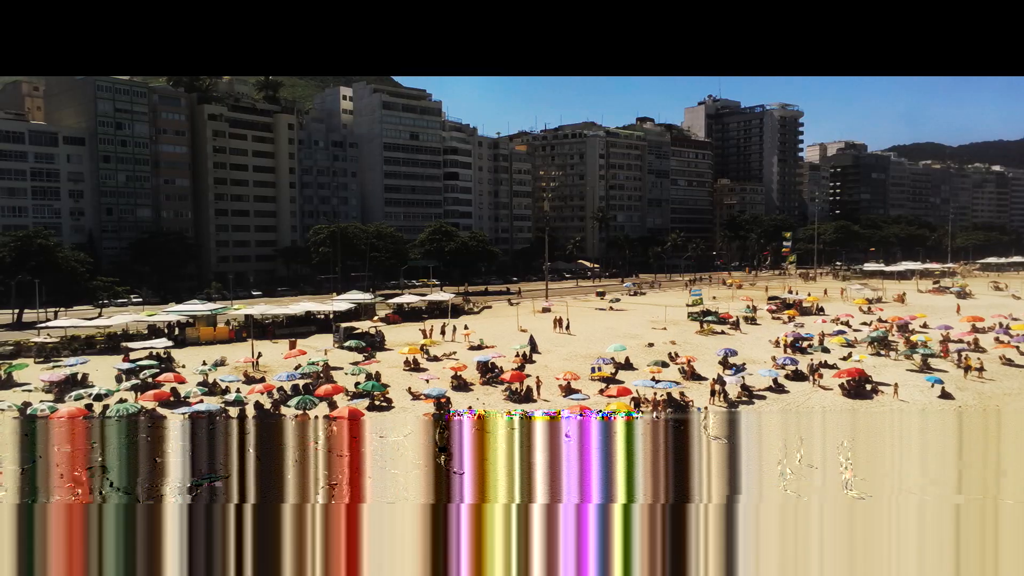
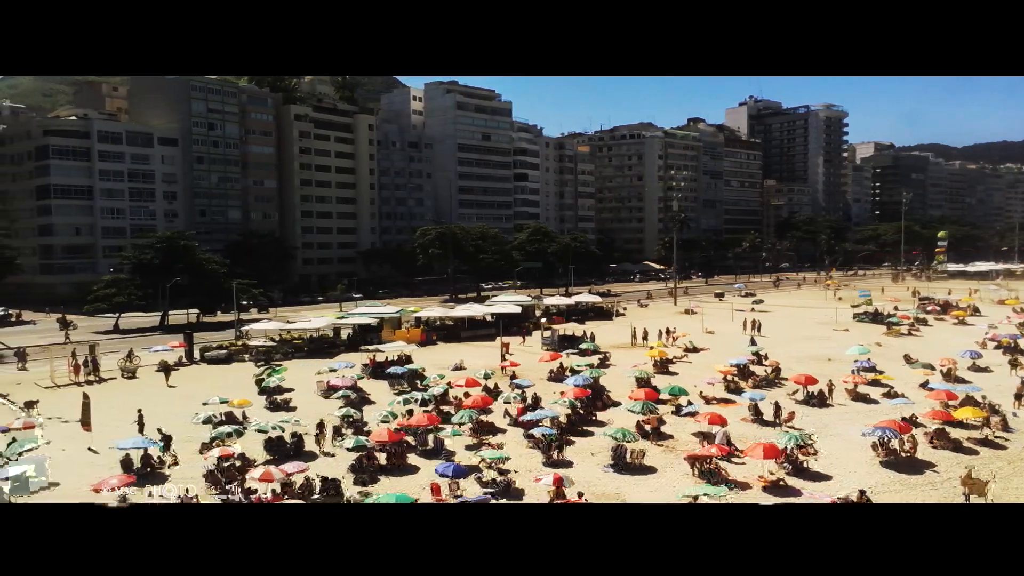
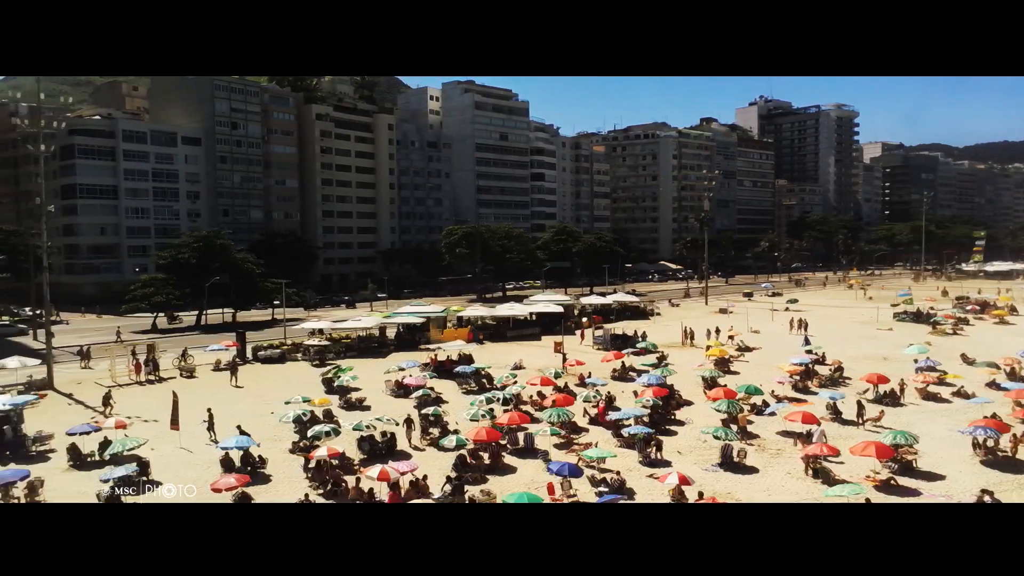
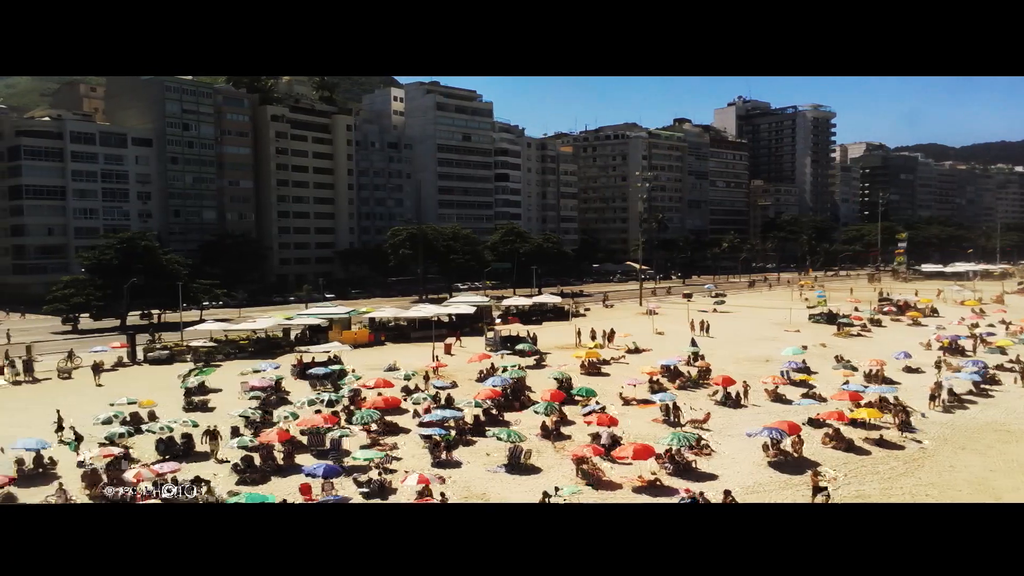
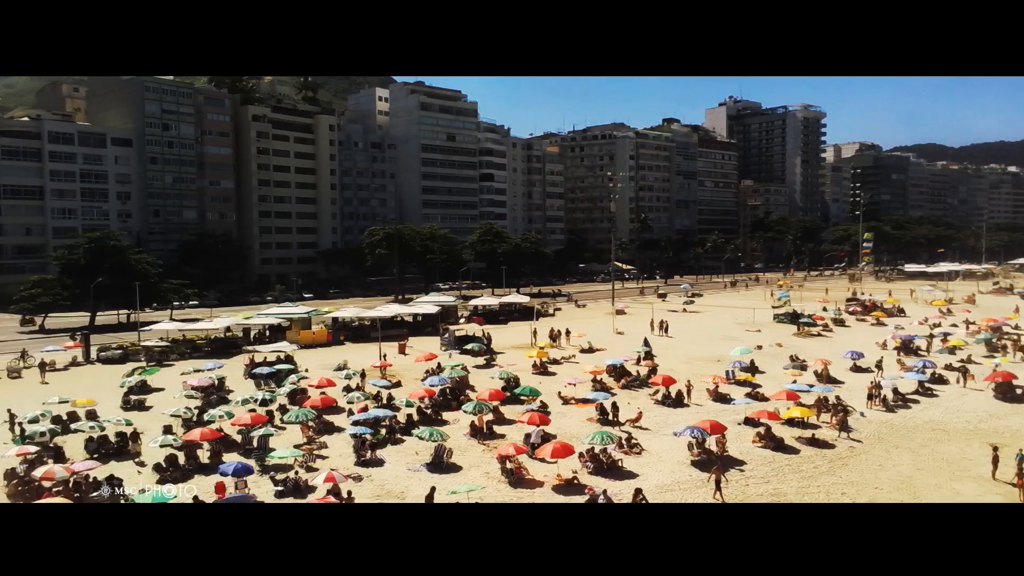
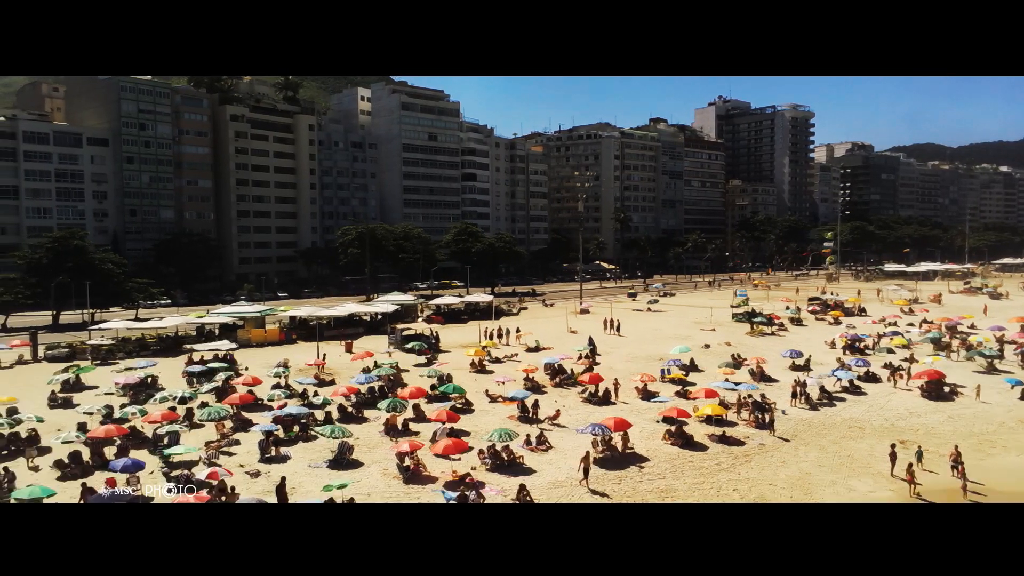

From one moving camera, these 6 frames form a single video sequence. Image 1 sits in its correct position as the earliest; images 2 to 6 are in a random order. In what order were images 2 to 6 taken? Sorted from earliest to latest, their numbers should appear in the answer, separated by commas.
6, 5, 4, 2, 3
